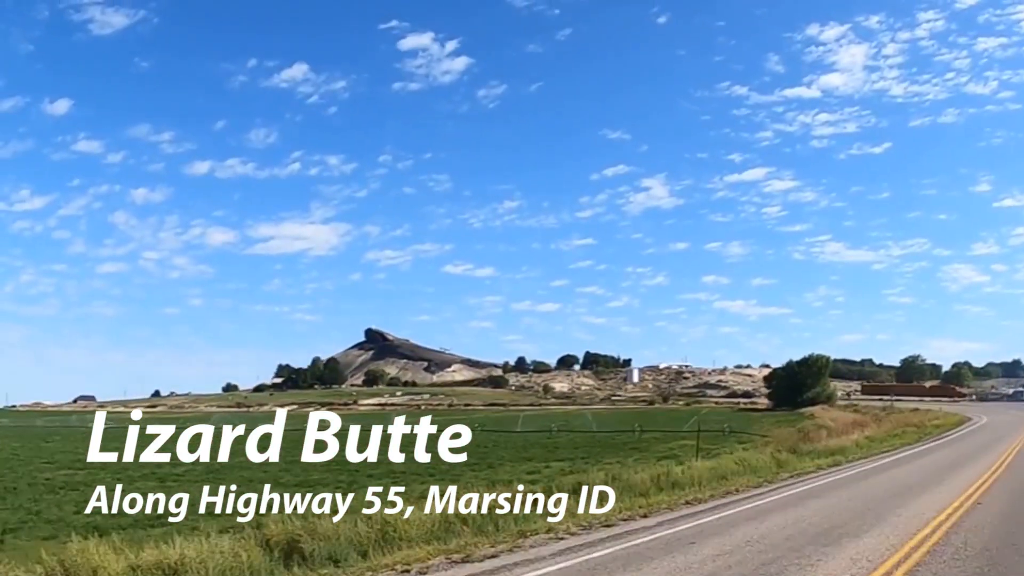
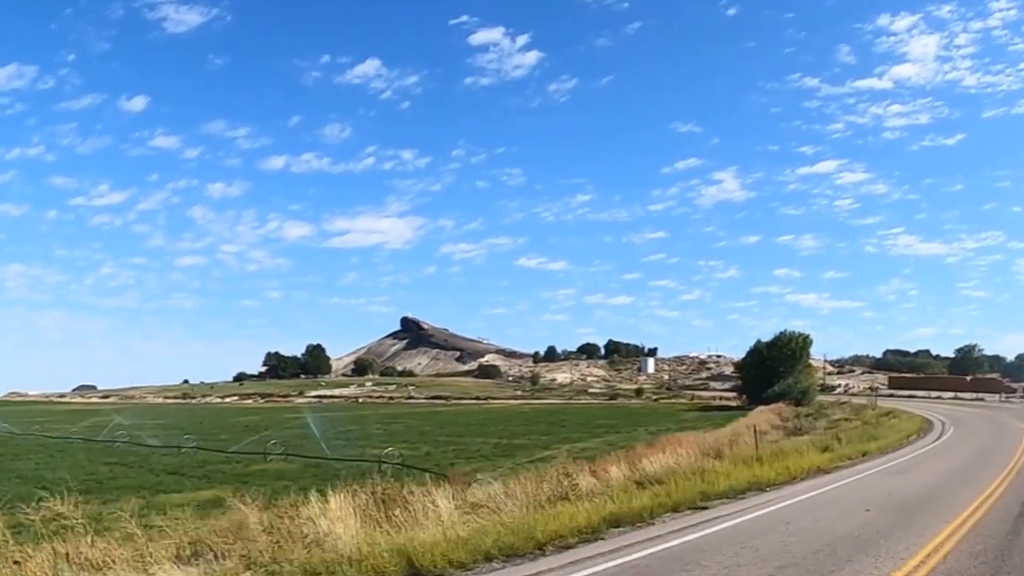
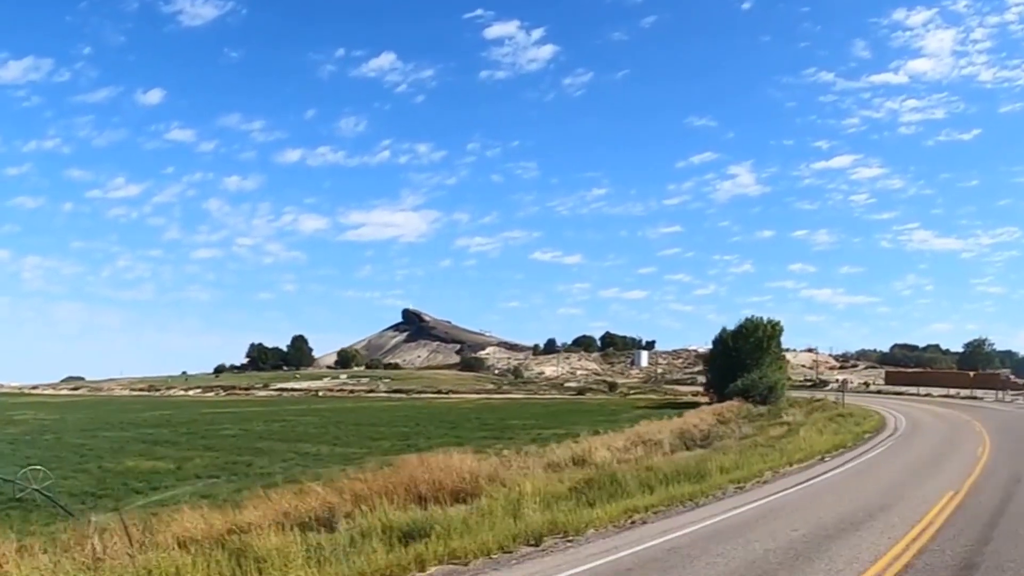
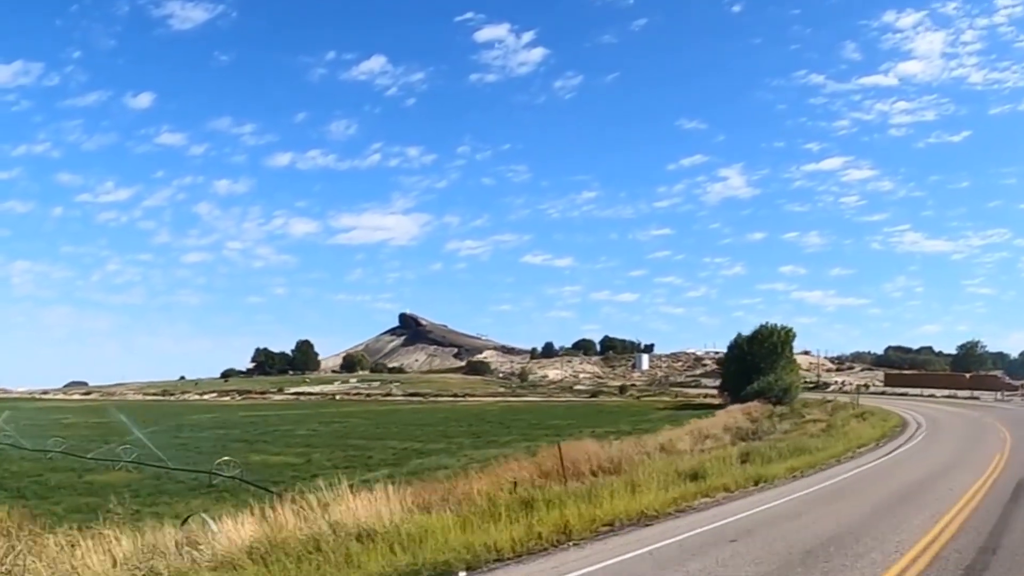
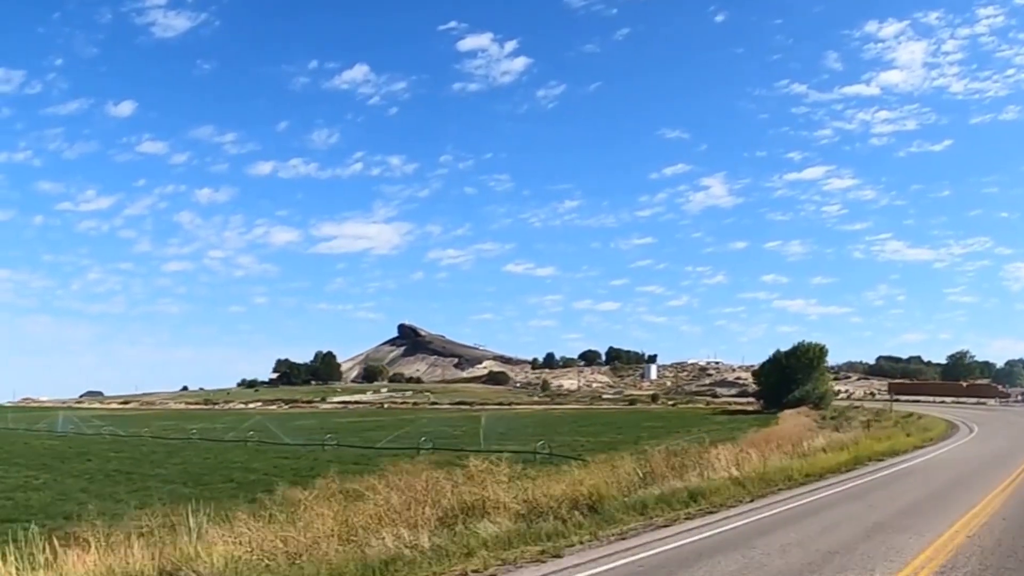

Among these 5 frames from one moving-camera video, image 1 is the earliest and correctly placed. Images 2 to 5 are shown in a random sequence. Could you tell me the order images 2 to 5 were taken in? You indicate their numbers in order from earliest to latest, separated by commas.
5, 2, 4, 3
